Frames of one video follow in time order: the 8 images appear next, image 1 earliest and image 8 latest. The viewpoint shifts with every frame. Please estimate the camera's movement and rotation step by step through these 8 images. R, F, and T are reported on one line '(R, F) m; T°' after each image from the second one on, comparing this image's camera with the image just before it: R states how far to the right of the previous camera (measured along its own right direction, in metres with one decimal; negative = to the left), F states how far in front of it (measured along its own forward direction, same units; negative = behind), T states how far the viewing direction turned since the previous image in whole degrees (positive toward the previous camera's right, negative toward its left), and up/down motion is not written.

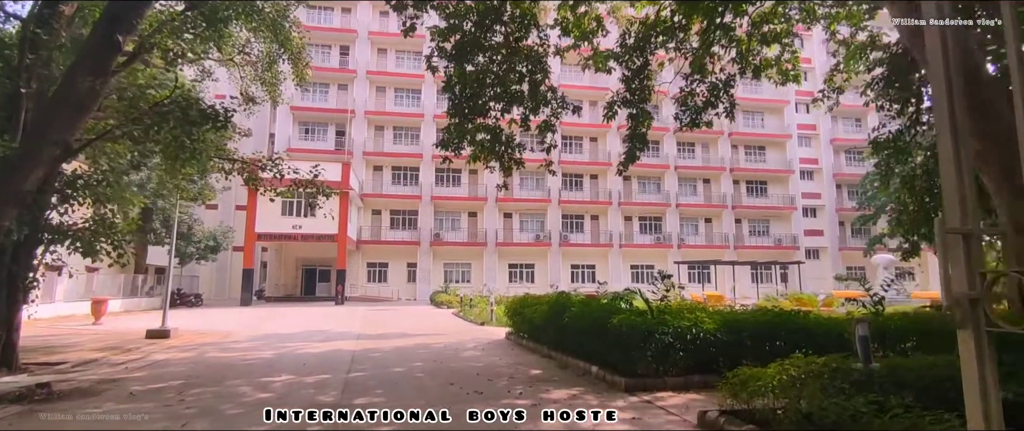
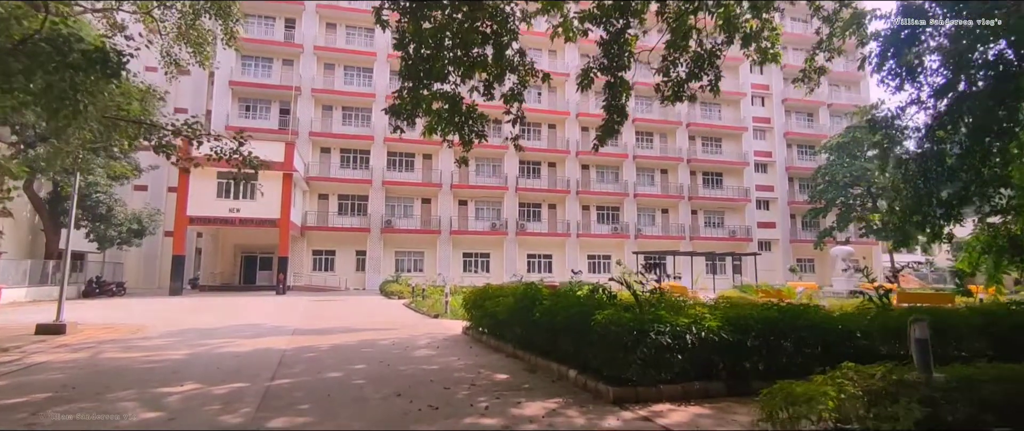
(-0.1, +0.9) m; +5°
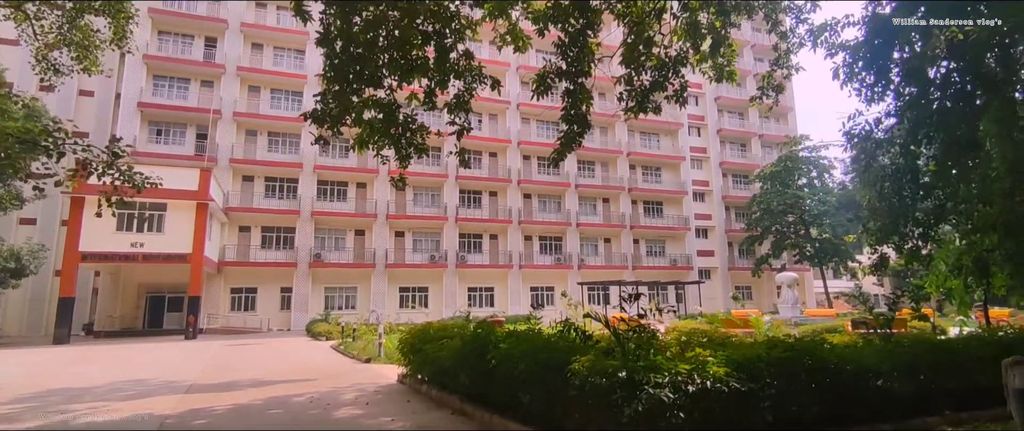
(-0.1, +1.0) m; +6°
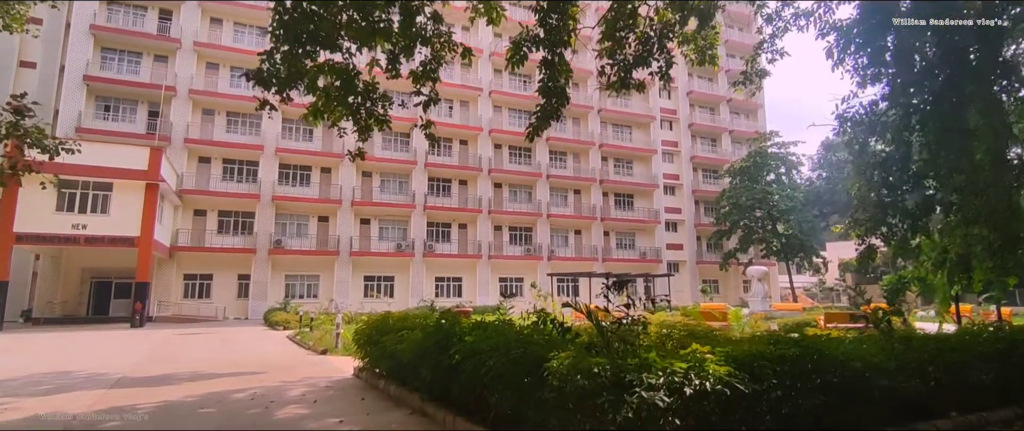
(0.0, +0.5) m; +3°
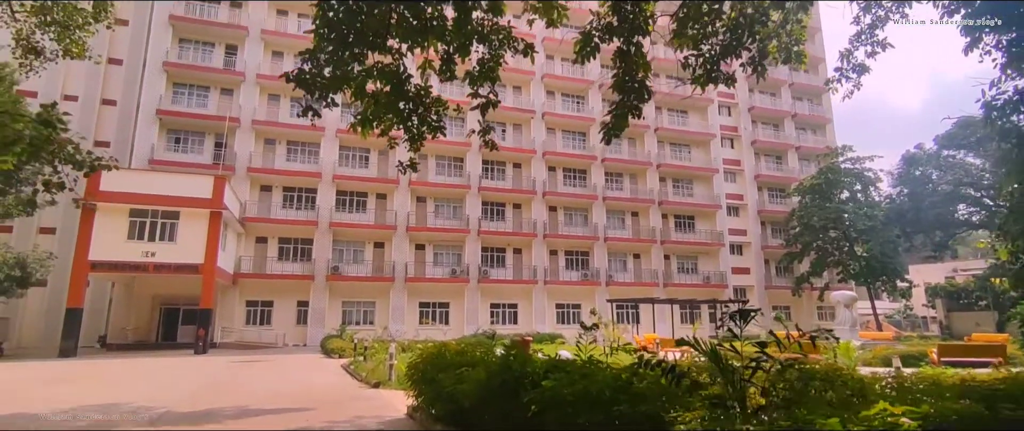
(-0.2, +0.6) m; -5°
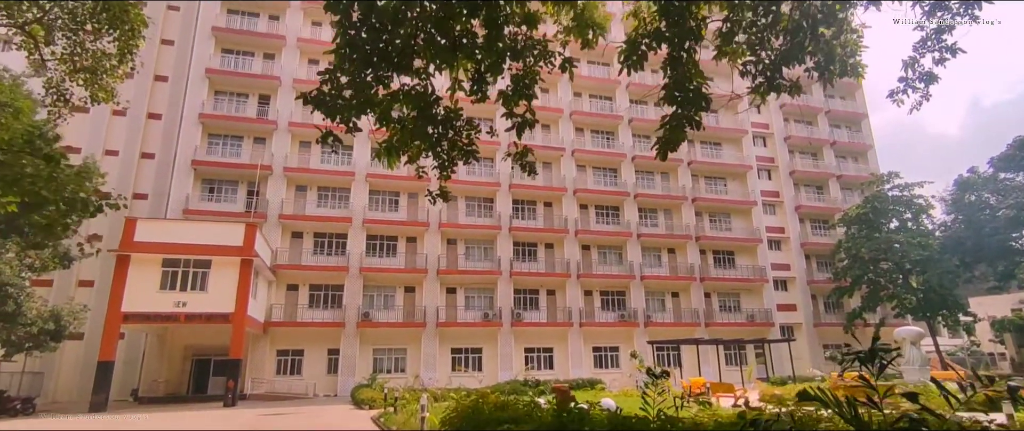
(-0.1, +0.5) m; -3°
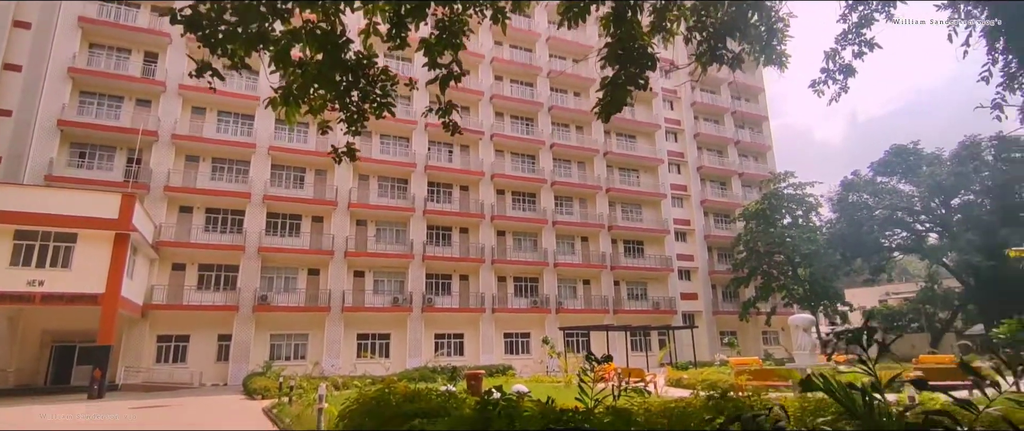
(0.0, +0.6) m; +9°
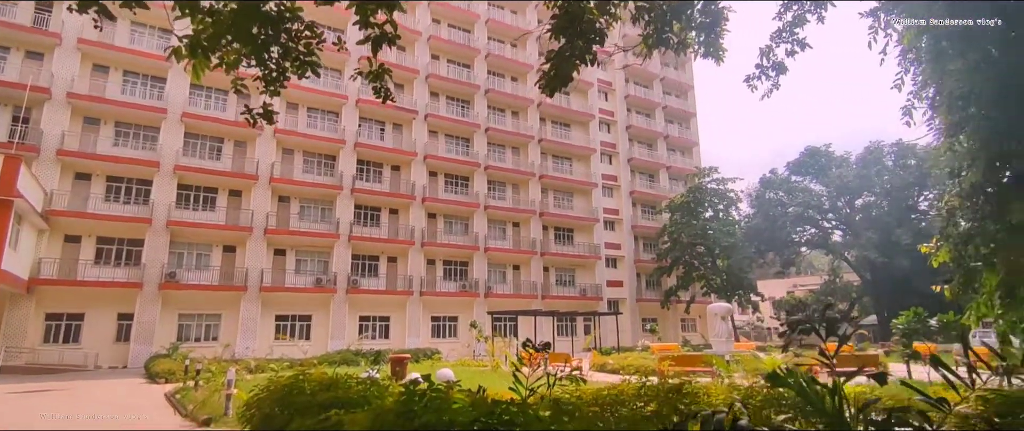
(0.0, +0.2) m; +7°
